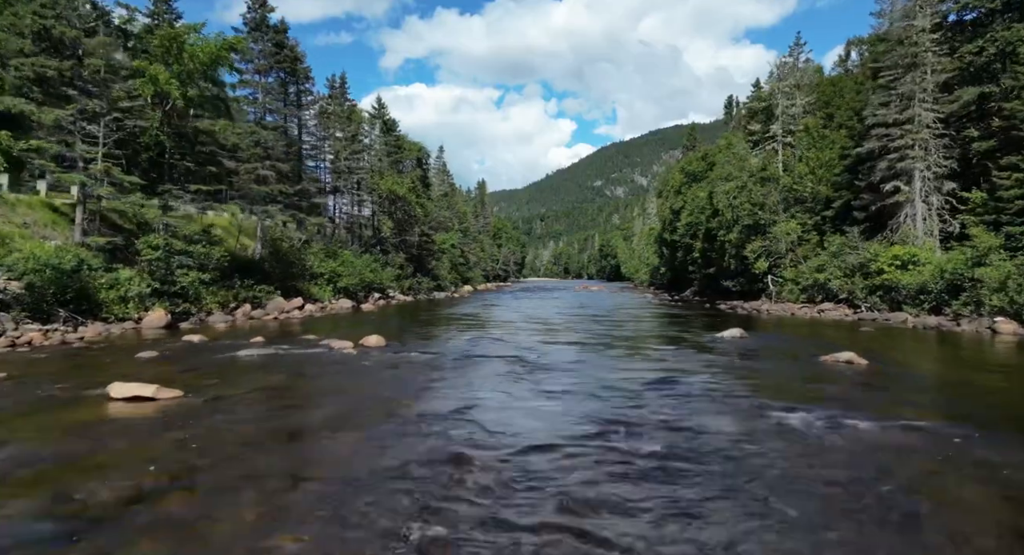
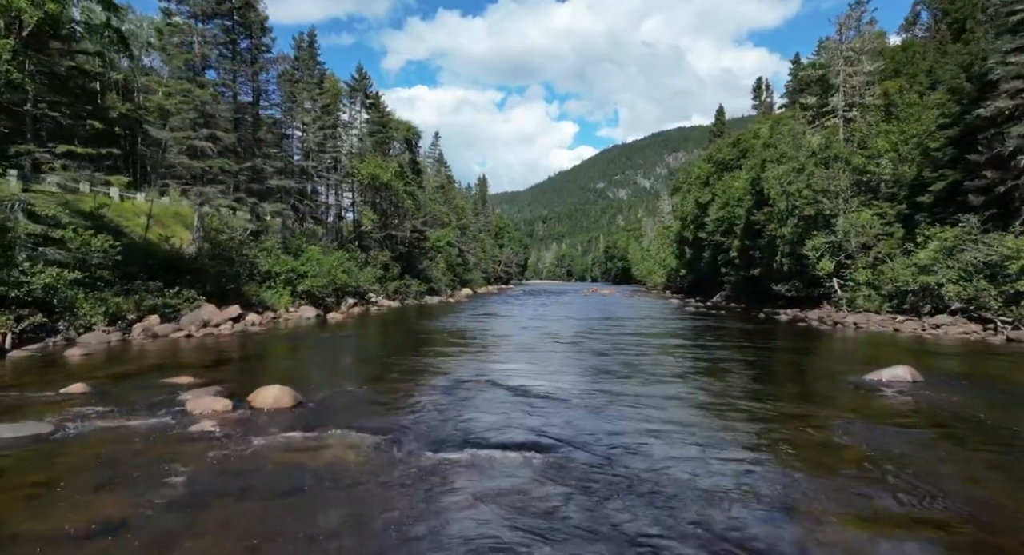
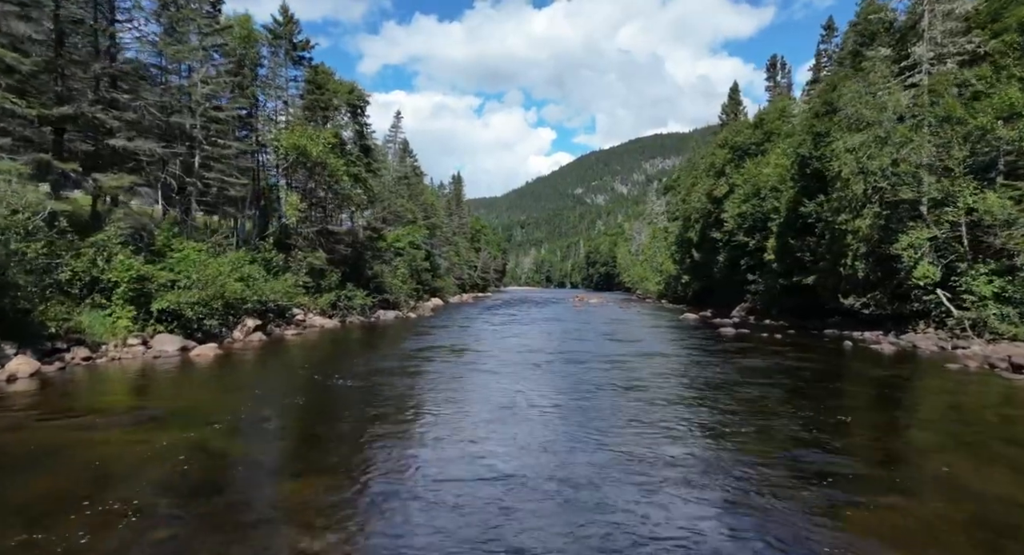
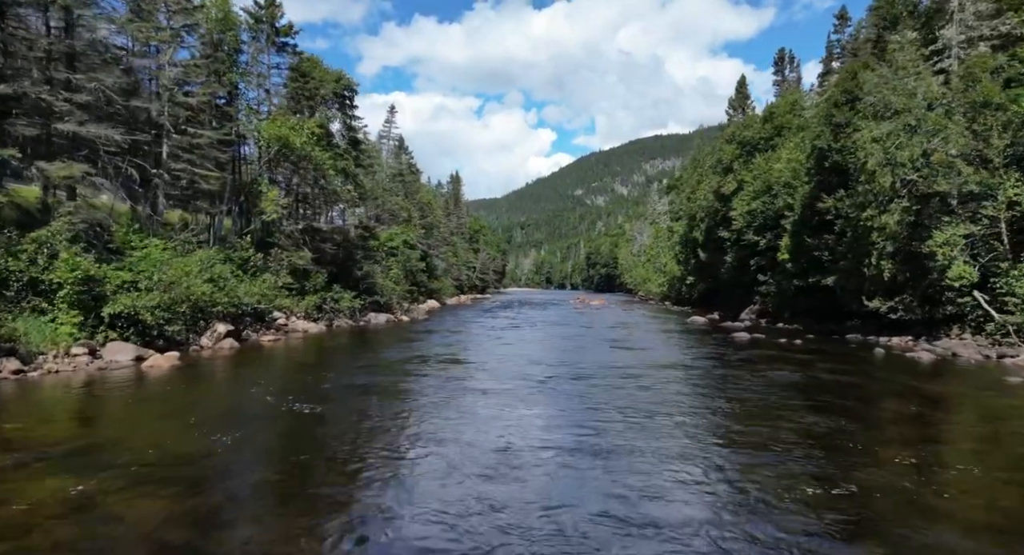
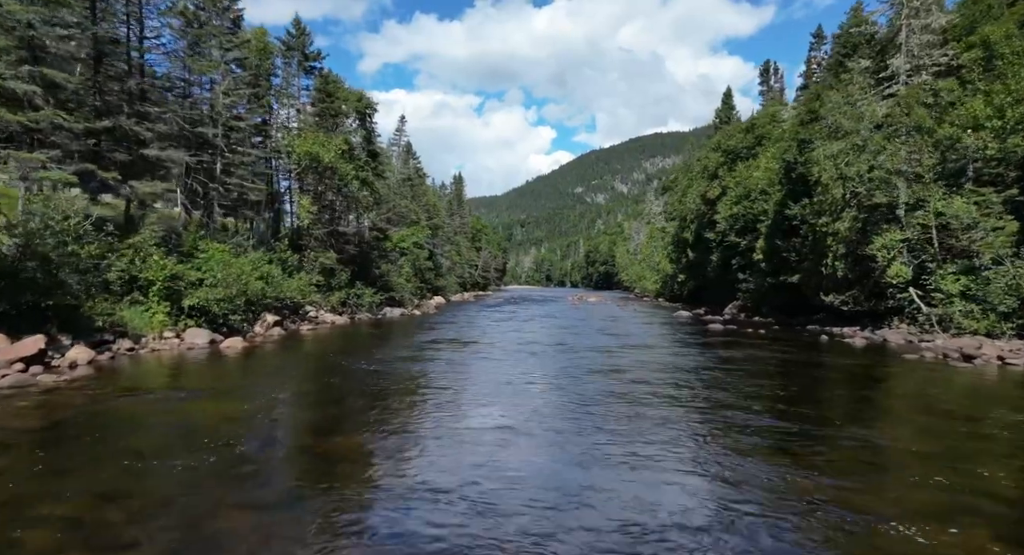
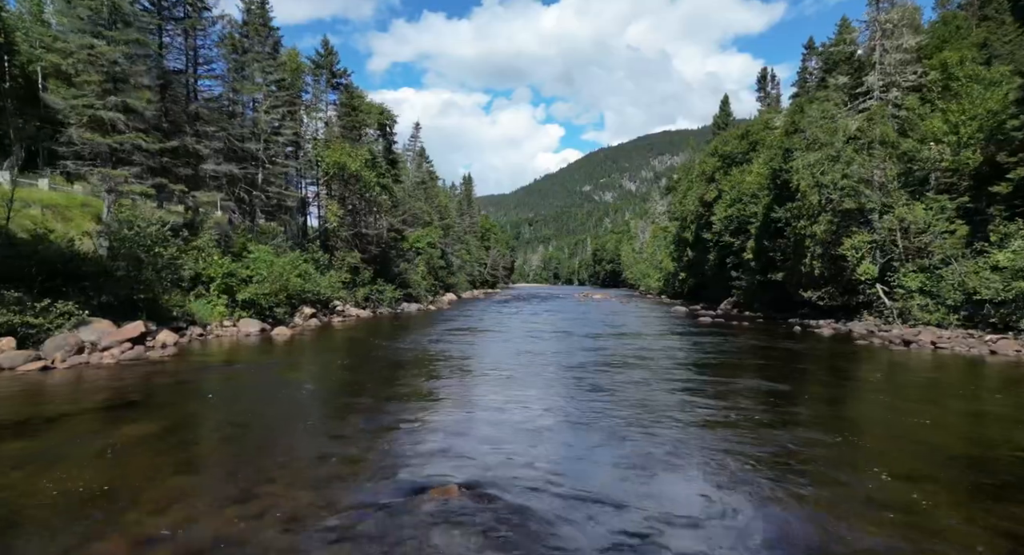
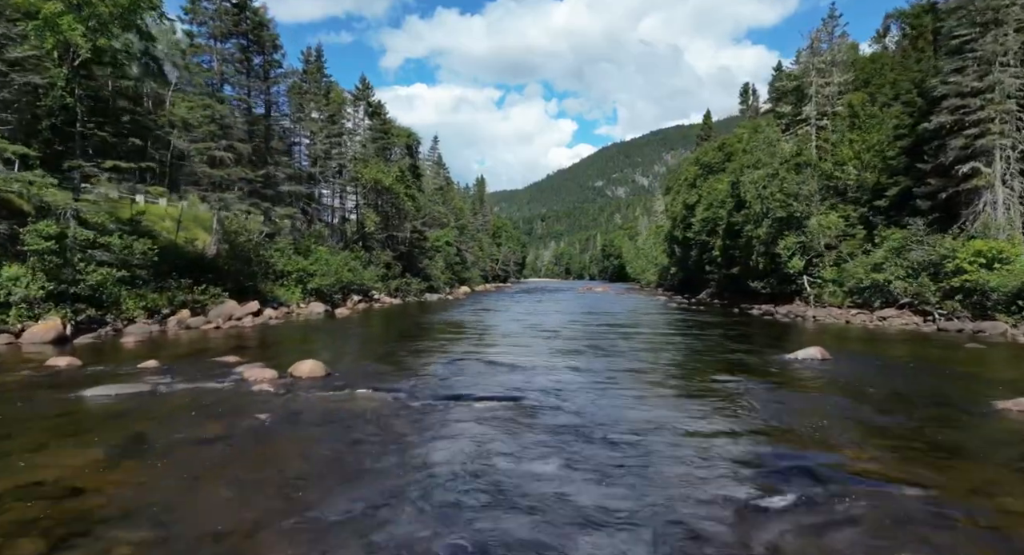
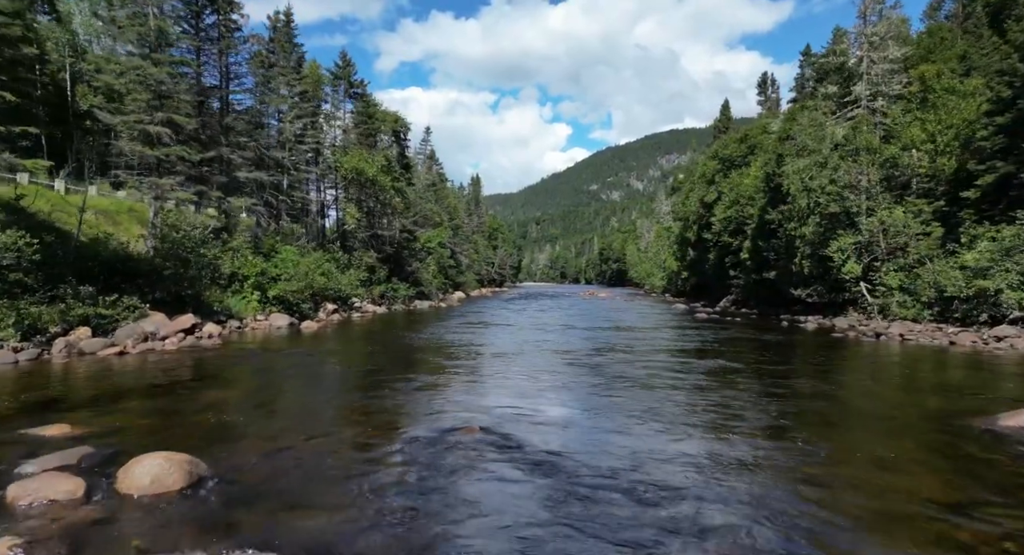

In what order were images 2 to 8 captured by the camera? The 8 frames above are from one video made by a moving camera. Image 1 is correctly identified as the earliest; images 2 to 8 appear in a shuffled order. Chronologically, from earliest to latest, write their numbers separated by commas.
7, 2, 8, 6, 5, 3, 4
